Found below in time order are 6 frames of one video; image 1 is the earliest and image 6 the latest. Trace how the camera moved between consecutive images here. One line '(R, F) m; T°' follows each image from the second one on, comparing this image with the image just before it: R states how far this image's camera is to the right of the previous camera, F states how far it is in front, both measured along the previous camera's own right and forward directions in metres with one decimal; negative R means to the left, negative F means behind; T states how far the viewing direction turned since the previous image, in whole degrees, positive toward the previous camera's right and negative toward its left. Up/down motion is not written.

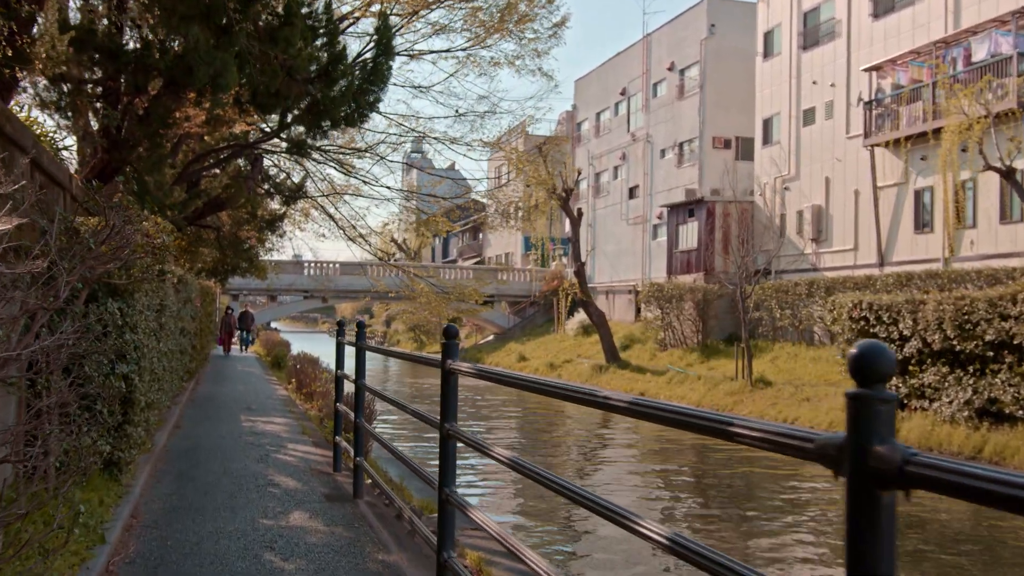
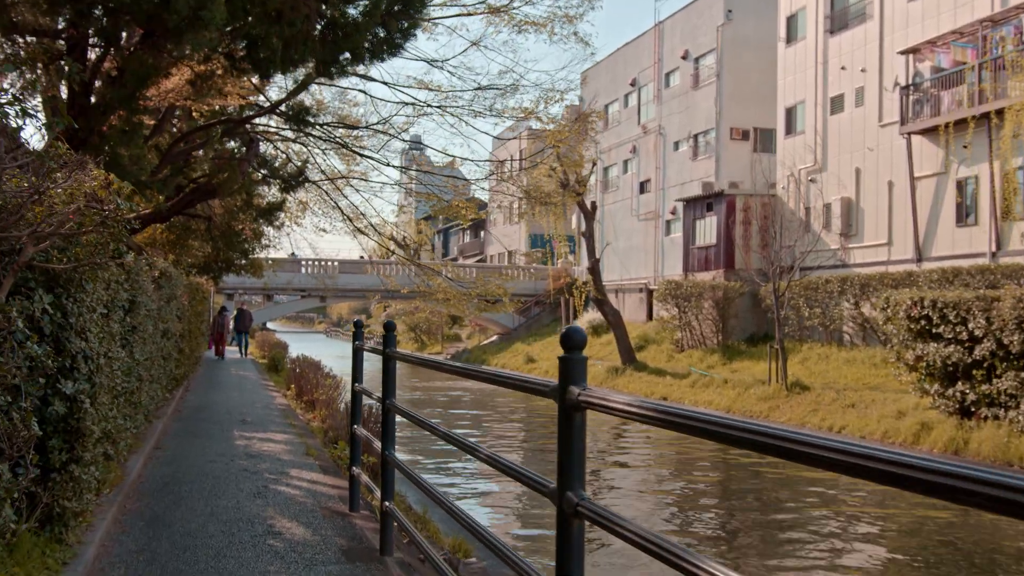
(-0.4, +1.3) m; 0°
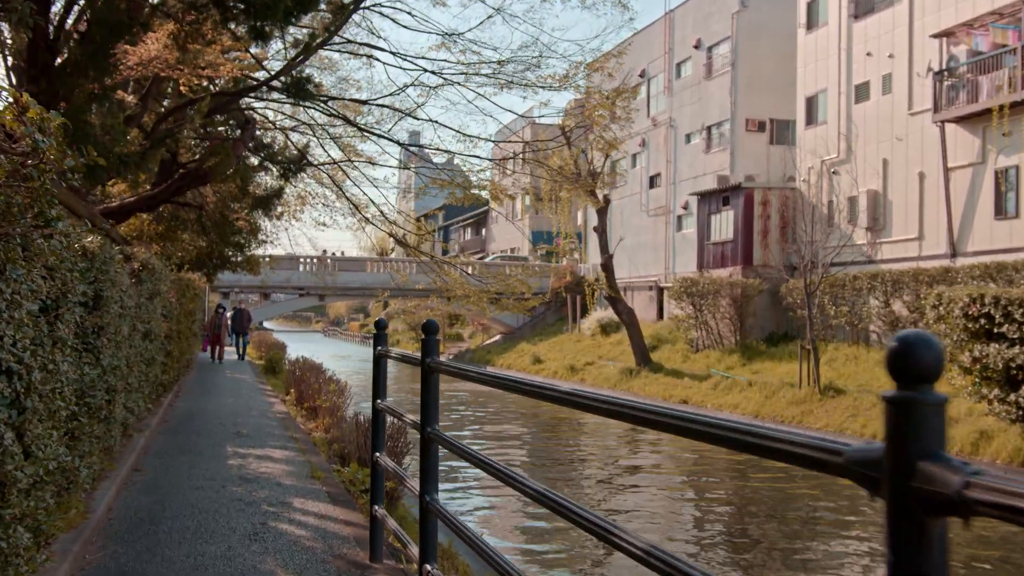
(-0.3, +1.1) m; 0°
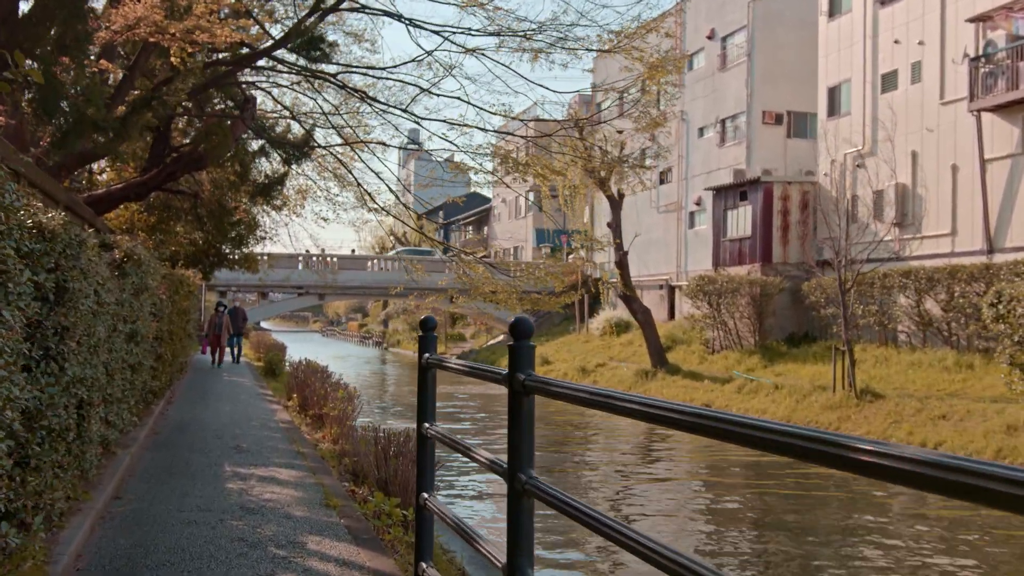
(-0.3, +1.0) m; 0°
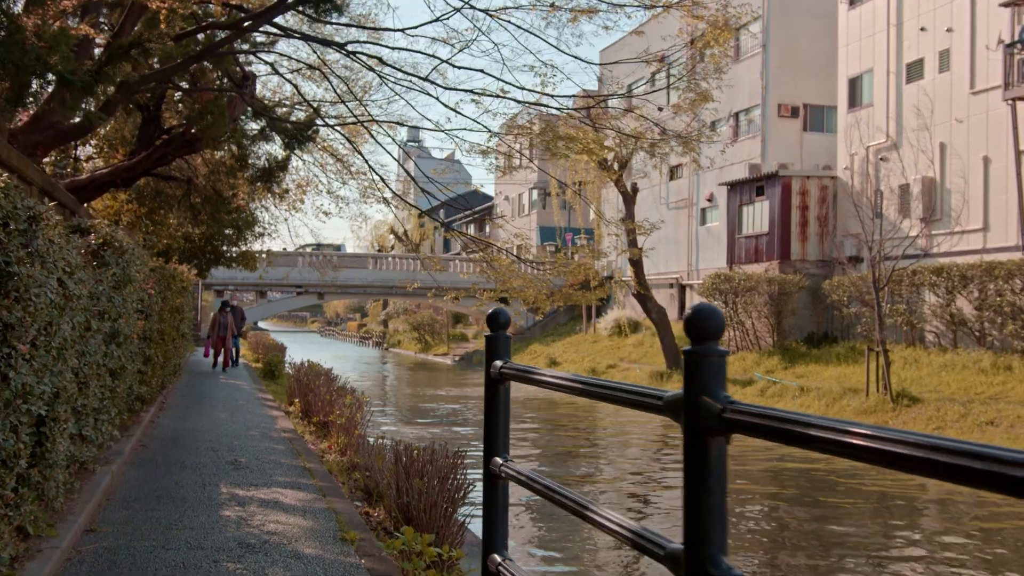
(-0.3, +0.9) m; 0°
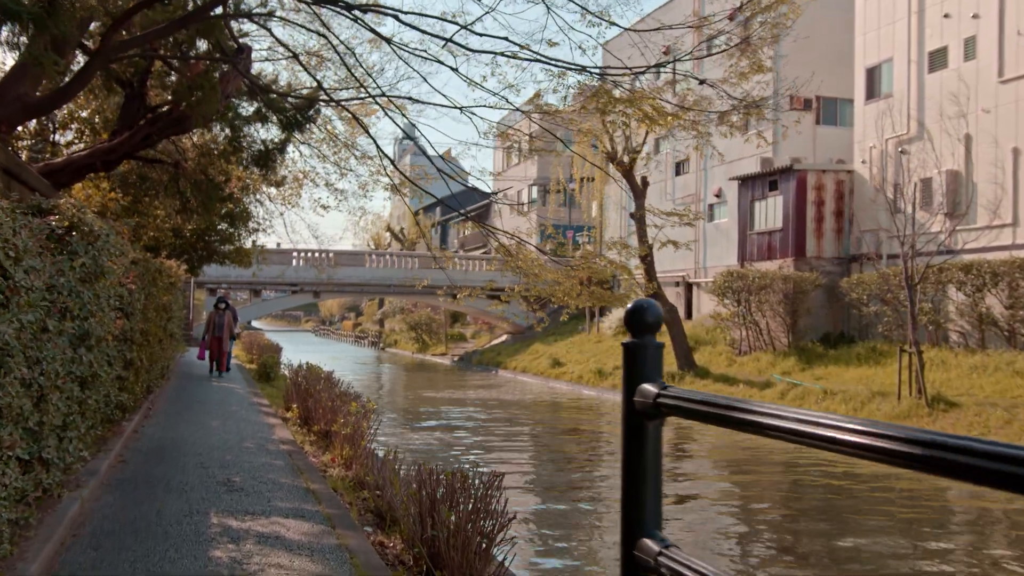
(-0.3, +0.8) m; 0°
